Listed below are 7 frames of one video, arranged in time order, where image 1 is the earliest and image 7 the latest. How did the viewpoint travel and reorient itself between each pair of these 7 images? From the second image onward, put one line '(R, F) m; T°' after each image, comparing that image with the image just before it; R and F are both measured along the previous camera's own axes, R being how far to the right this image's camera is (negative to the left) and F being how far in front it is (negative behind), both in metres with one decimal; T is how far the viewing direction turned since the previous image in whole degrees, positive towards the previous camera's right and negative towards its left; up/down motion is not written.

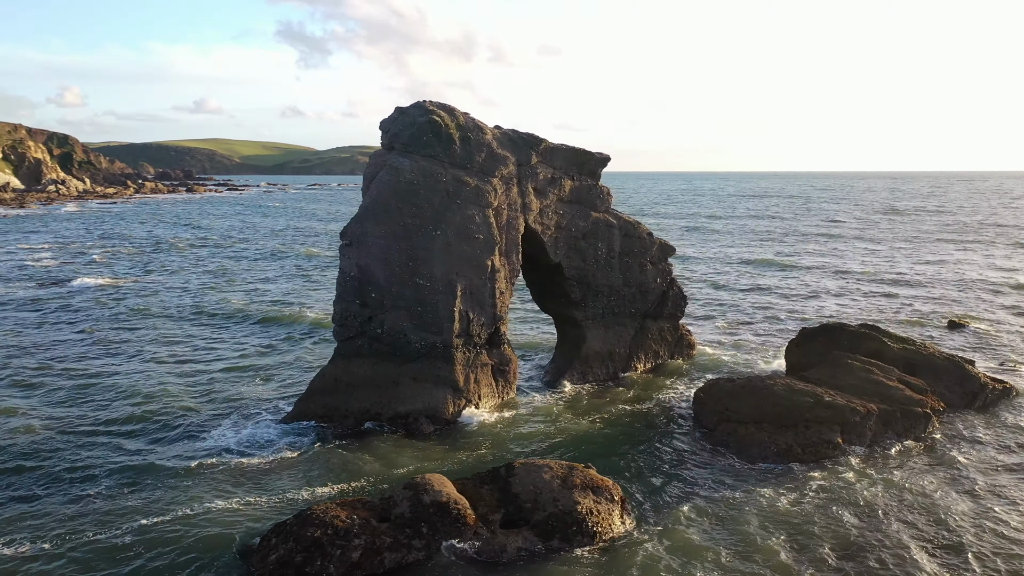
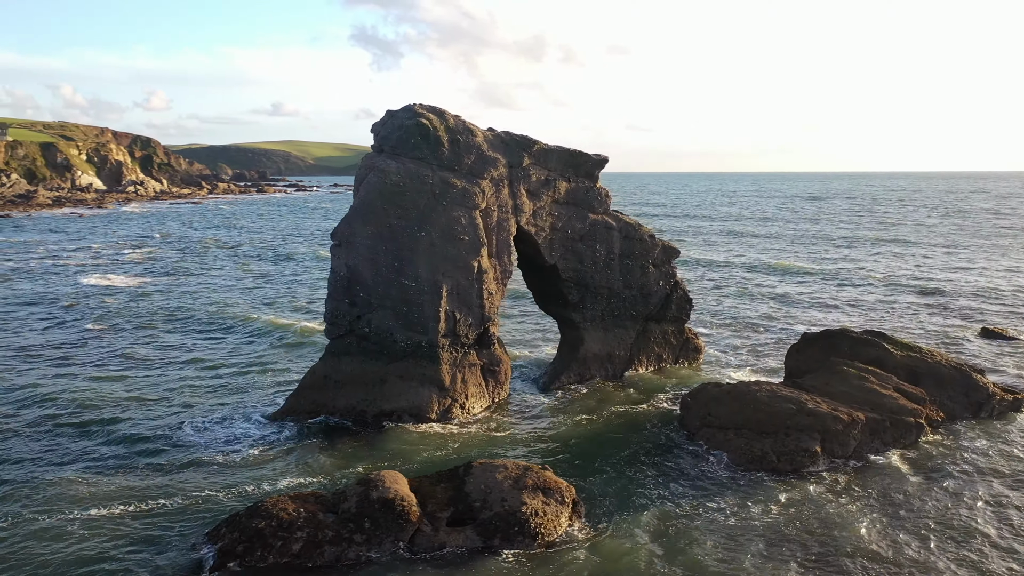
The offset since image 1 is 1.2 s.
(+1.9, 0.0) m; -5°
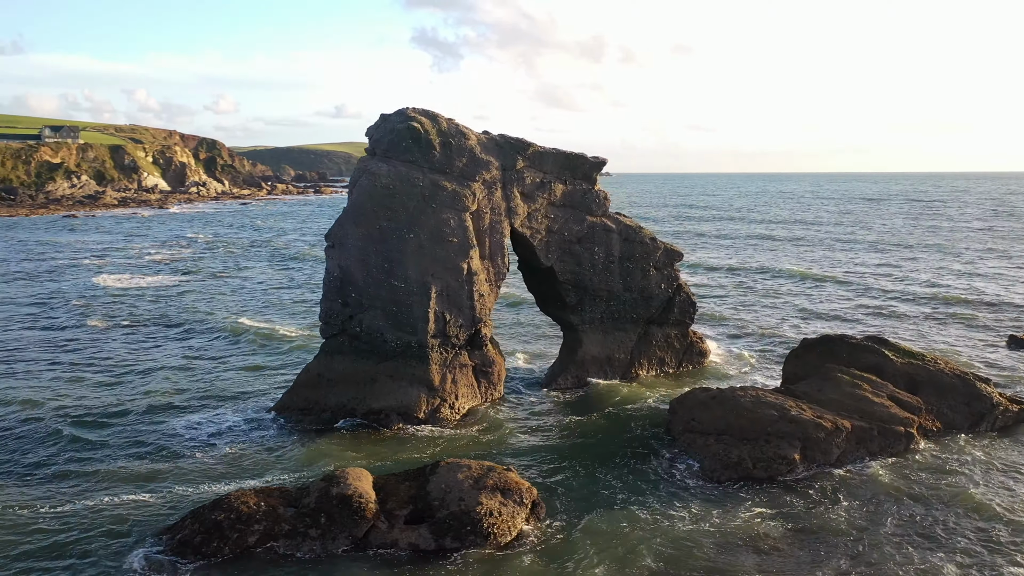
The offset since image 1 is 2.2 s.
(+1.6, -0.1) m; -4°
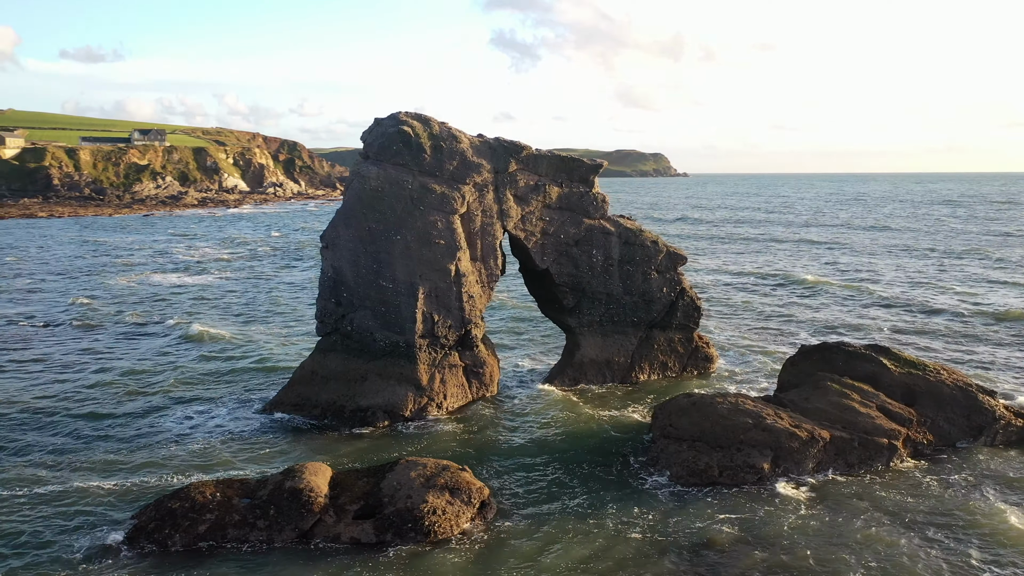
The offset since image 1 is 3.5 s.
(+2.1, 0.0) m; -5°
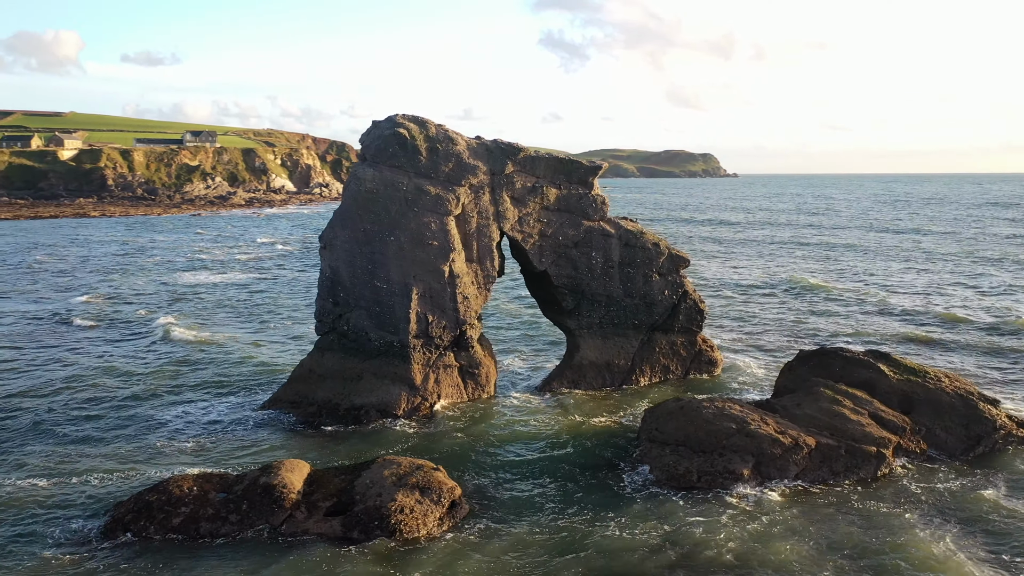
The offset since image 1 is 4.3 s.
(+1.3, 0.0) m; -3°
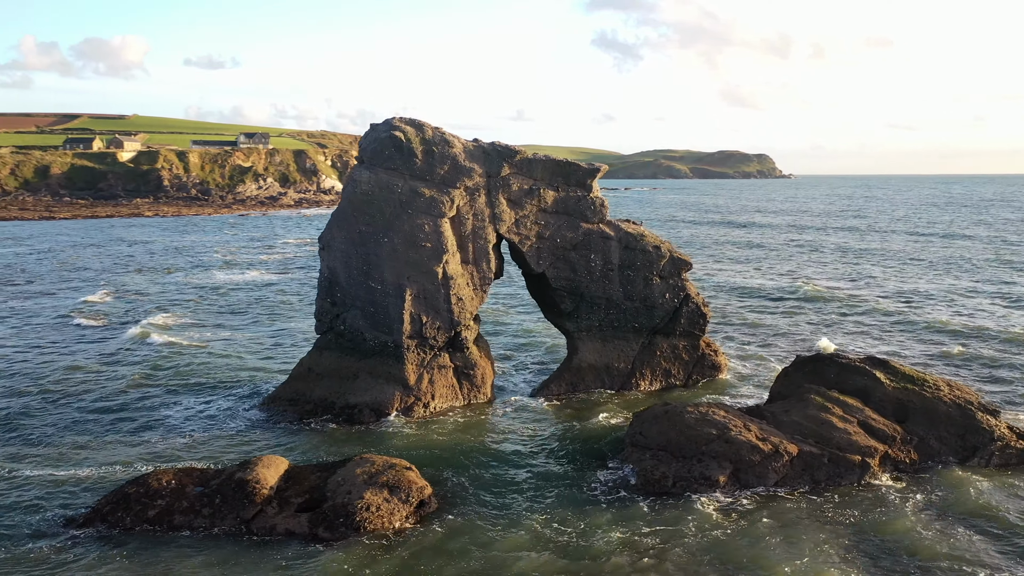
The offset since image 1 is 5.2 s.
(+1.4, 0.0) m; -3°
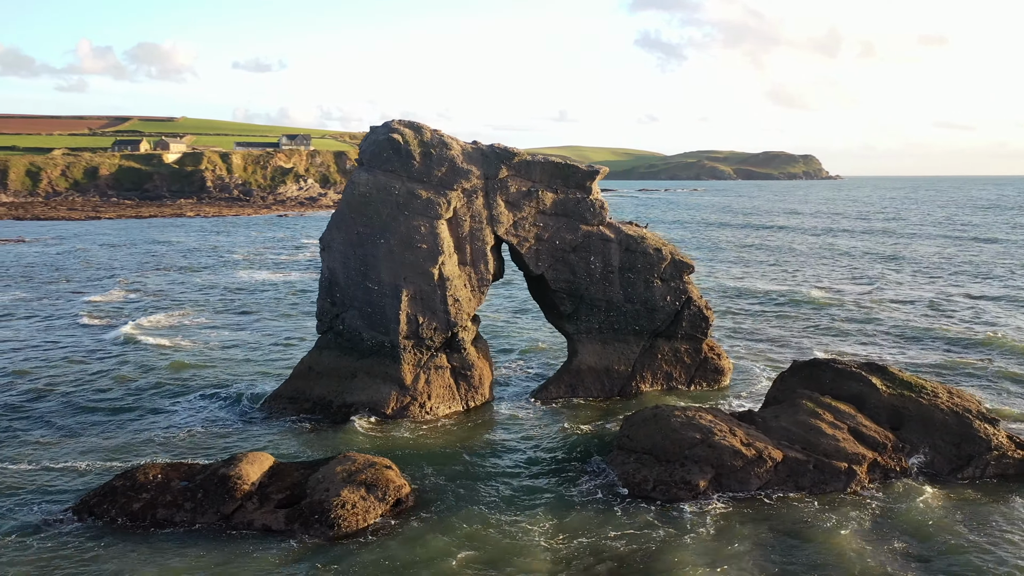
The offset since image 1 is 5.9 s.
(+1.1, -0.1) m; -3°
